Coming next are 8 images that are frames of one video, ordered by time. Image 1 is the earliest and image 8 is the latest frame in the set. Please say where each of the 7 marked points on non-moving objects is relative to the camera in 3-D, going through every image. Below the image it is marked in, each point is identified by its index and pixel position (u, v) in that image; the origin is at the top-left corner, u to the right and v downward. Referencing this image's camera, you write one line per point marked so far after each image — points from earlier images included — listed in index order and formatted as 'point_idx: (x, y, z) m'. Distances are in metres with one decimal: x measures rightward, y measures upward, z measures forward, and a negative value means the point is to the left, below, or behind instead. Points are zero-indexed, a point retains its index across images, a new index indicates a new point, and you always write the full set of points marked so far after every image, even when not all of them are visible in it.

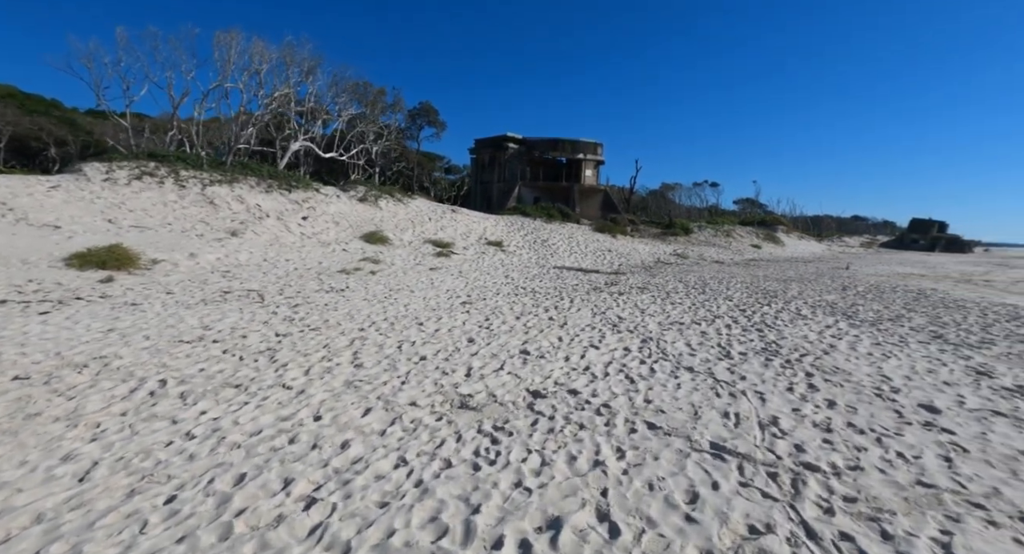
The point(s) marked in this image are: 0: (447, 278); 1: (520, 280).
0: (-1.9, 0.0, +13.5) m
1: (+0.2, -0.1, +14.3) m
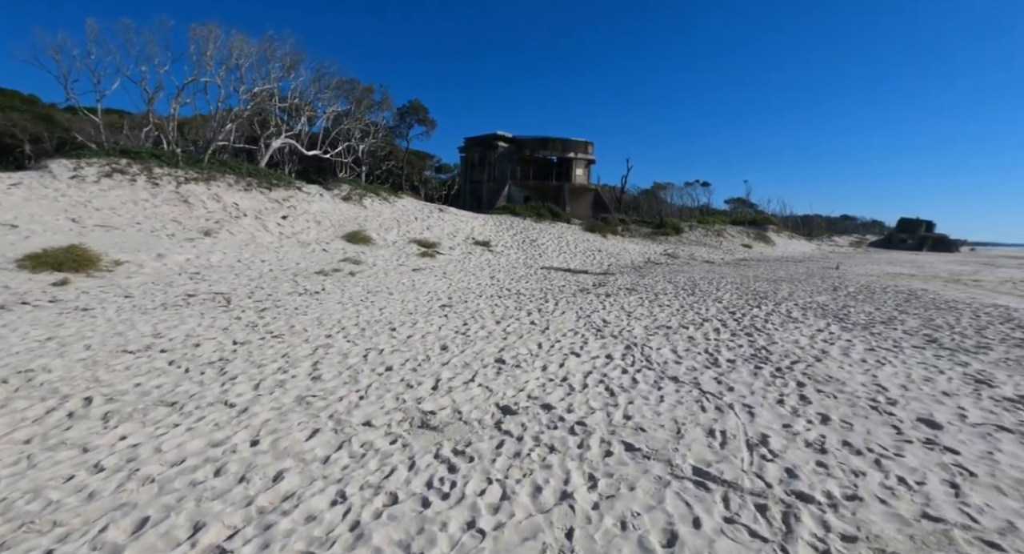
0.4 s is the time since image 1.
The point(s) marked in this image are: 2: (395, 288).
0: (-2.3, -0.1, +13.1) m
1: (-0.2, -0.1, +13.9) m
2: (-2.8, -0.3, +11.0) m
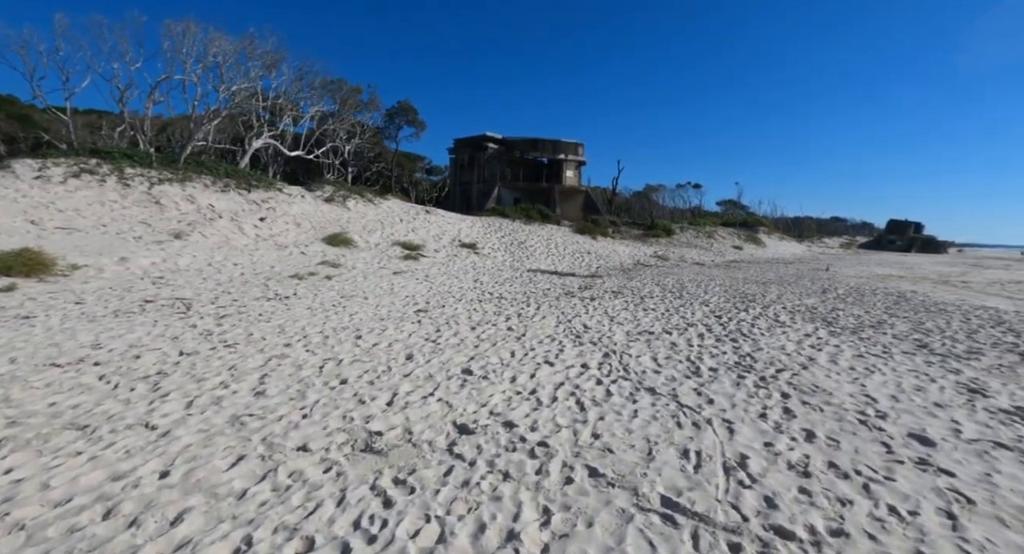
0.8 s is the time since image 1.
0: (-2.8, -0.2, +12.7) m
1: (-0.7, -0.2, +13.6) m
2: (-3.3, -0.4, +10.6) m
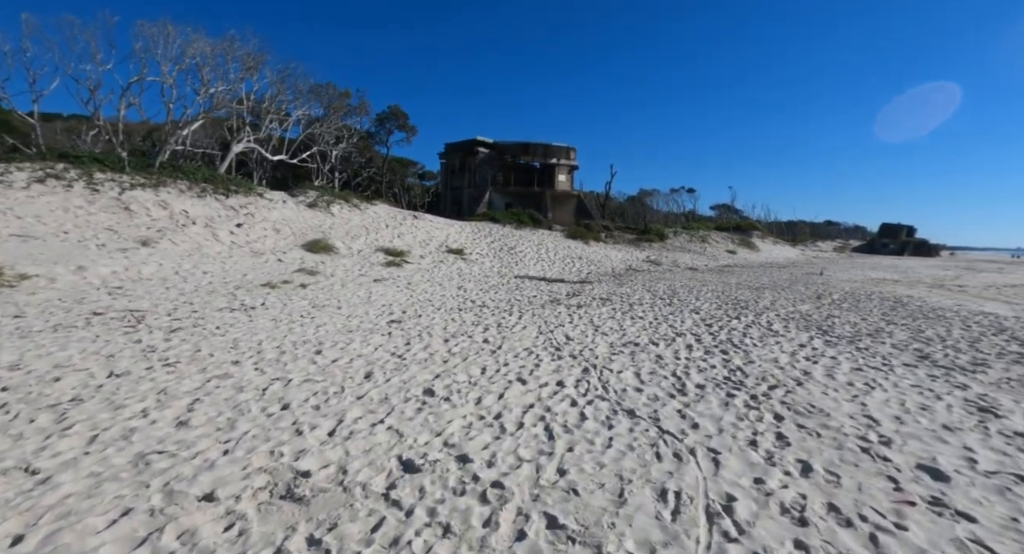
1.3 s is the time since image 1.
0: (-3.2, -0.4, +12.2) m
1: (-1.1, -0.4, +13.1) m
2: (-3.7, -0.5, +10.1) m
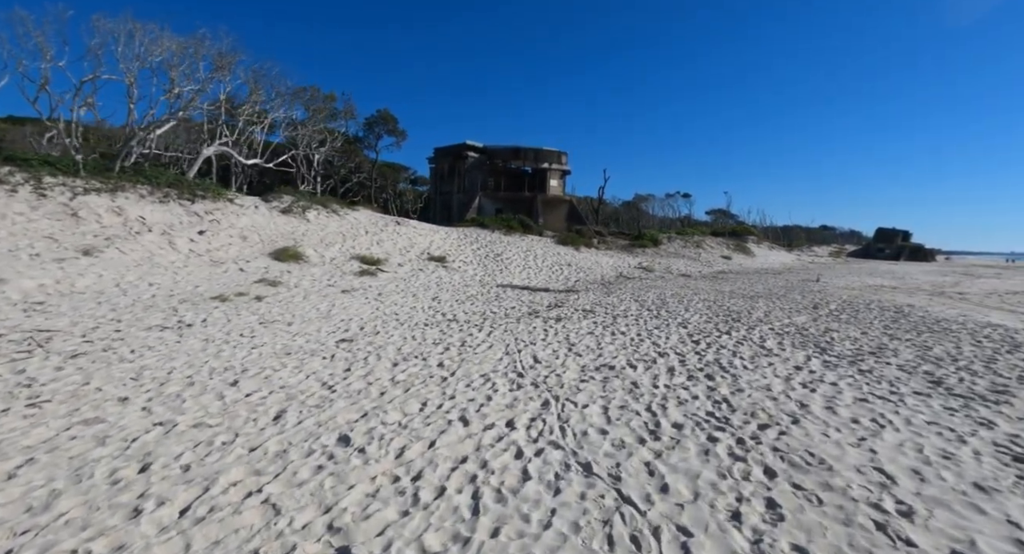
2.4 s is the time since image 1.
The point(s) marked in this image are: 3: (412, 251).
0: (-3.8, -0.6, +11.3) m
1: (-1.7, -0.7, +12.2) m
2: (-4.2, -0.8, +9.2) m
3: (-4.3, +1.1, +19.6) m
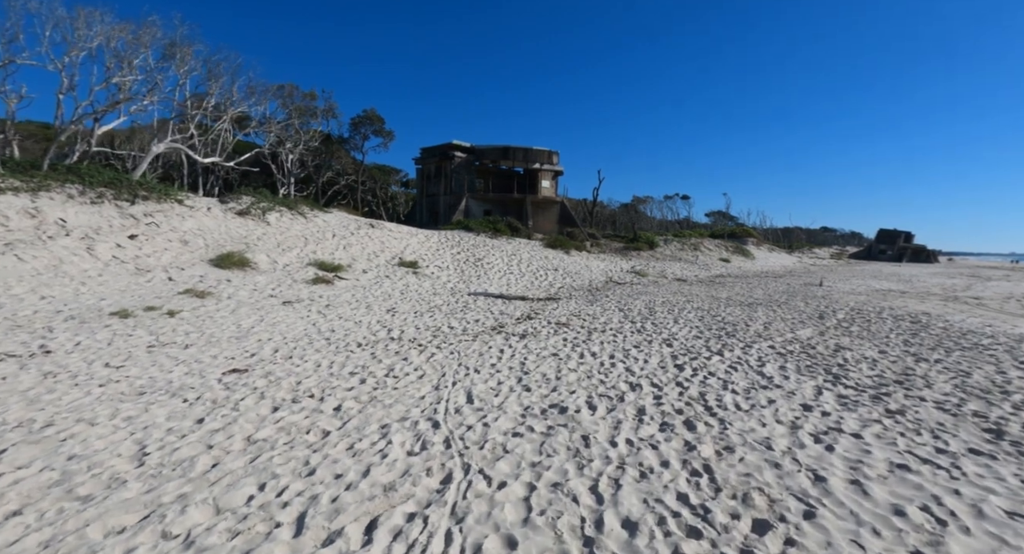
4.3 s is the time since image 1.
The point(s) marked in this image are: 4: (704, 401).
0: (-4.7, -0.9, +9.8) m
1: (-2.6, -0.9, +10.7) m
2: (-5.1, -1.0, +7.7) m
3: (-5.1, +0.9, +18.2) m
4: (+2.3, -1.4, +5.4) m
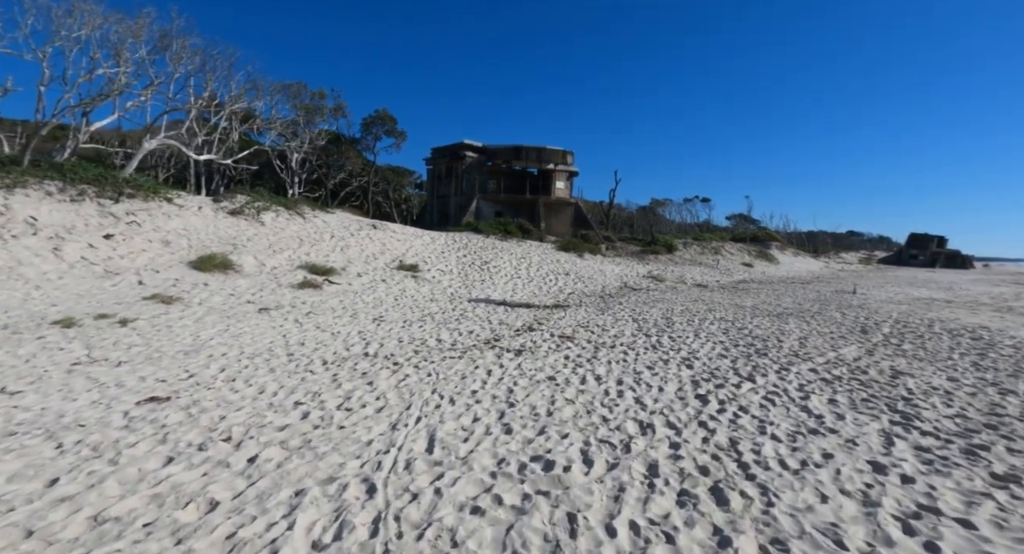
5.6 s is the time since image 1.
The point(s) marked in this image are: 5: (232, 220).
0: (-4.8, -0.9, +8.8) m
1: (-2.6, -1.0, +9.6) m
2: (-5.2, -1.1, +6.7) m
3: (-4.9, +0.7, +17.2) m
4: (+2.0, -1.5, +4.1) m
5: (-9.6, +2.0, +15.6) m
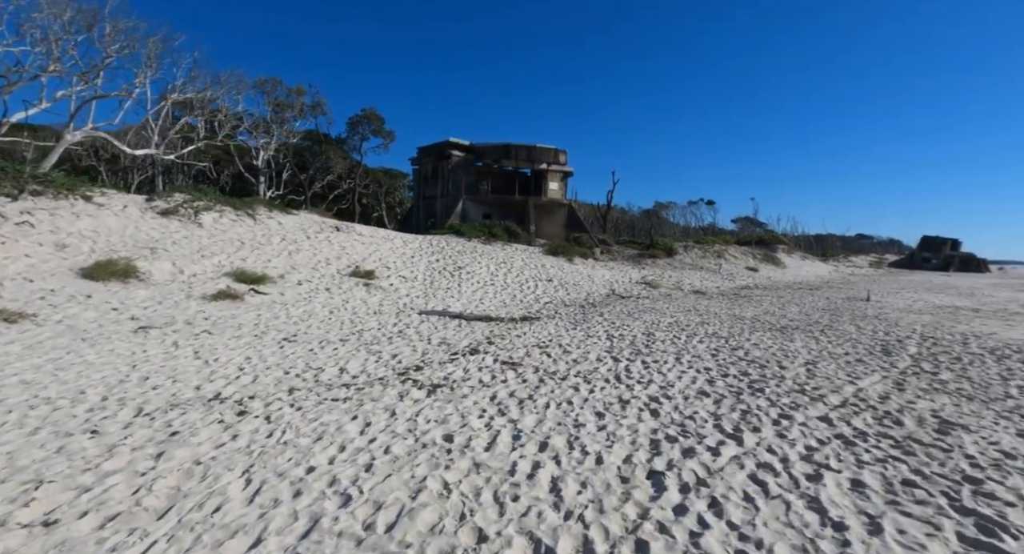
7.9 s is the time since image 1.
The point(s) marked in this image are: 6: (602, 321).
0: (-5.9, -1.1, +6.9) m
1: (-3.8, -1.2, +7.7) m
2: (-6.4, -1.2, +4.8) m
3: (-5.9, +0.5, +15.3) m
4: (+0.8, -1.7, +2.1) m
5: (-10.6, +1.7, +13.8) m
6: (+2.4, -1.2, +12.2) m
